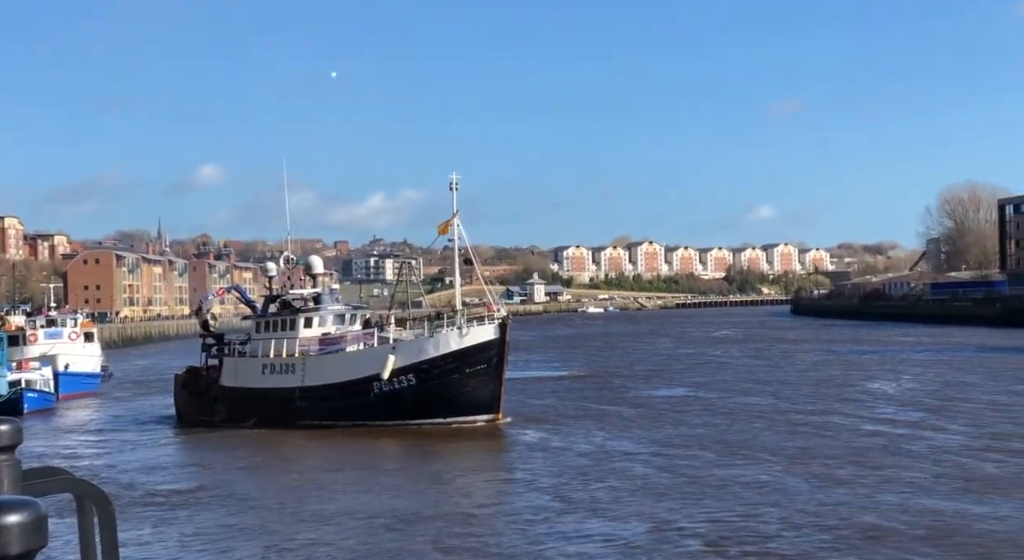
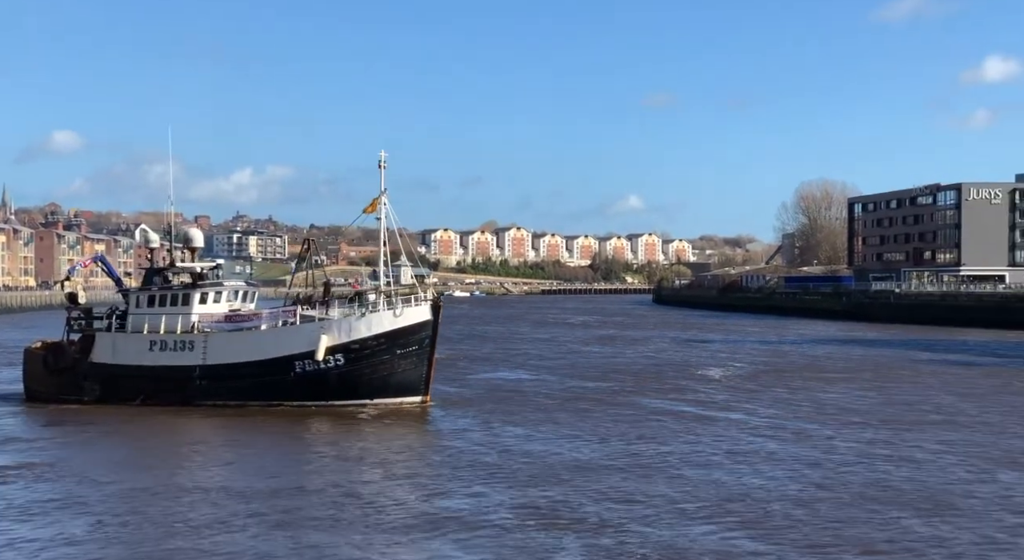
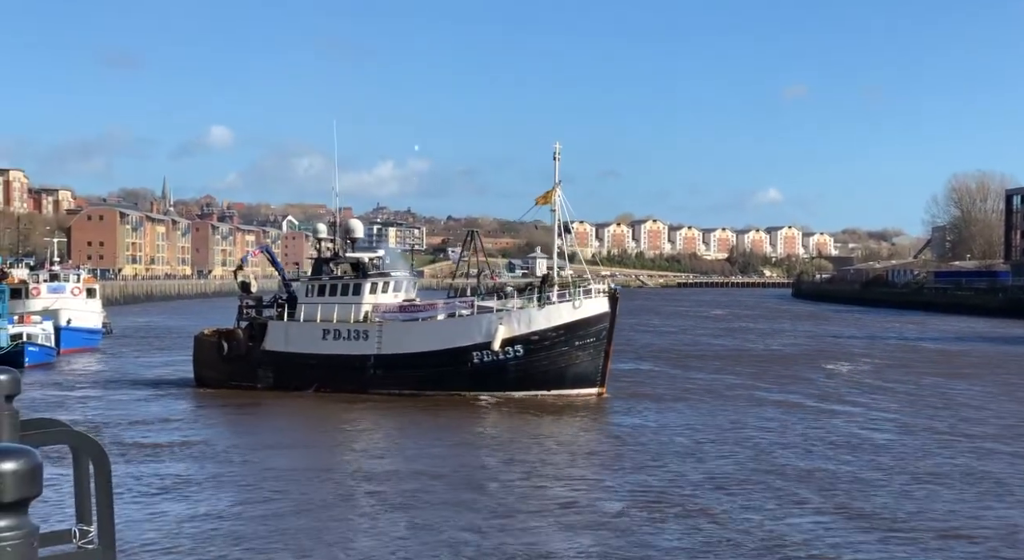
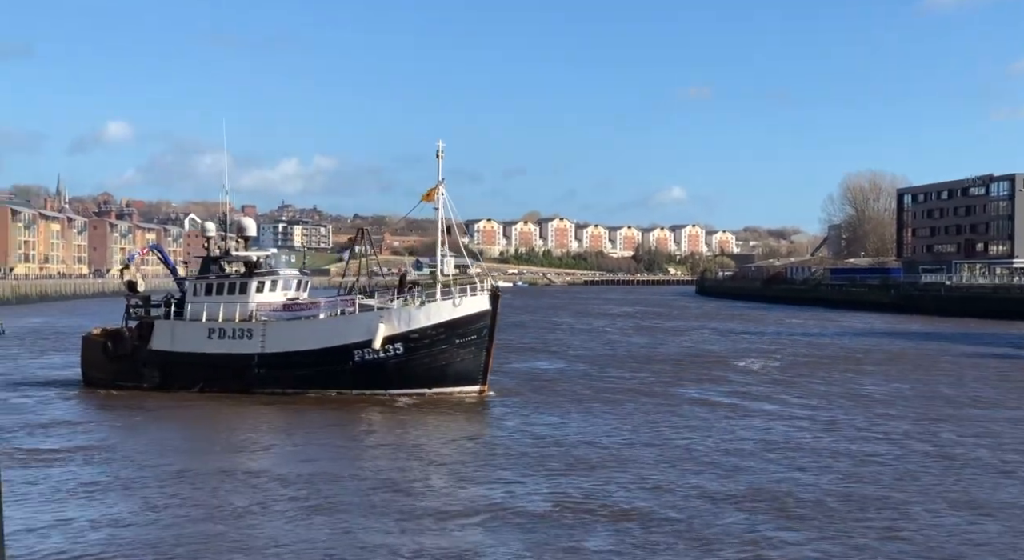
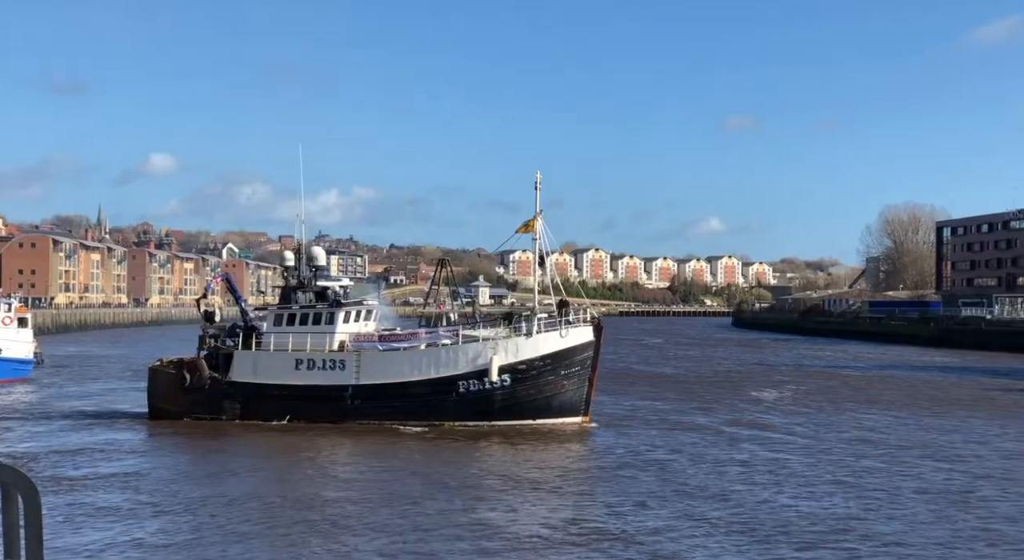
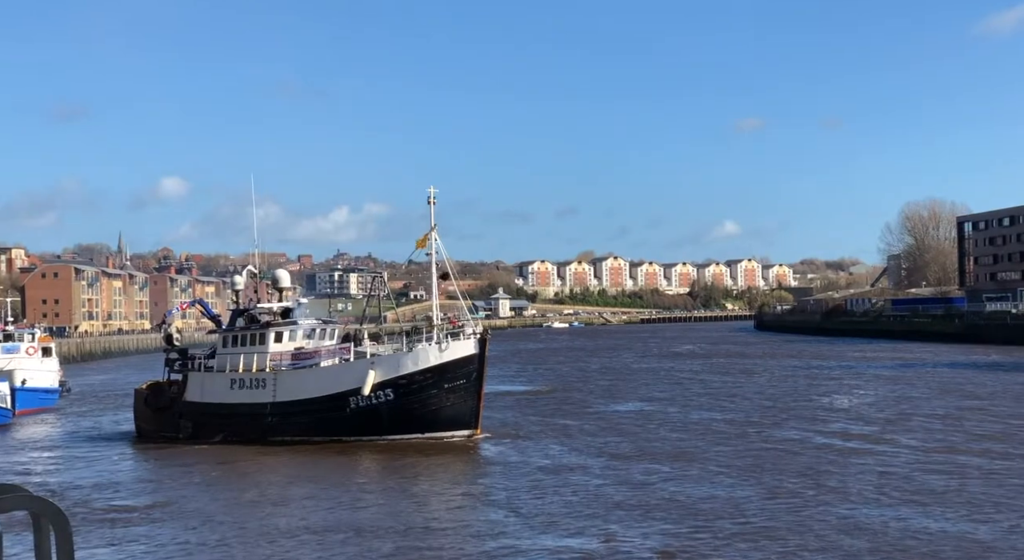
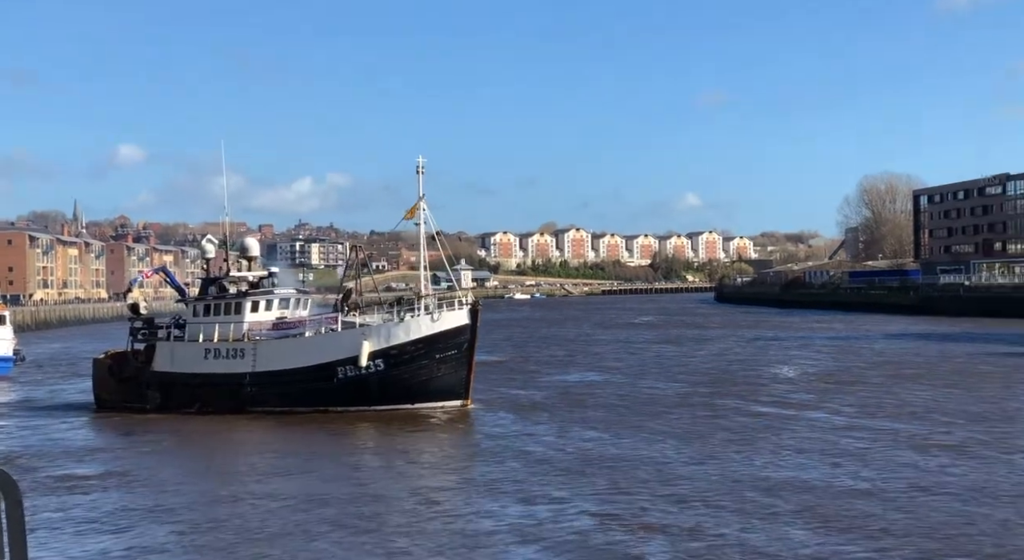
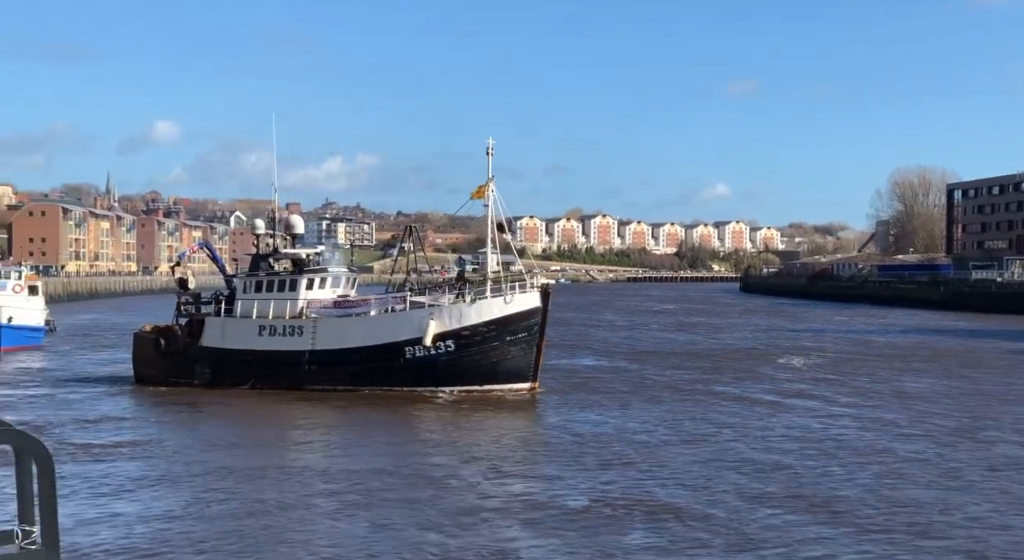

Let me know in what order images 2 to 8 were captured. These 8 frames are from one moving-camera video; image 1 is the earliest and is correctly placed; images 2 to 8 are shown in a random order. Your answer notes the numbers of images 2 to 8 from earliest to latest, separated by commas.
6, 7, 2, 4, 8, 3, 5
